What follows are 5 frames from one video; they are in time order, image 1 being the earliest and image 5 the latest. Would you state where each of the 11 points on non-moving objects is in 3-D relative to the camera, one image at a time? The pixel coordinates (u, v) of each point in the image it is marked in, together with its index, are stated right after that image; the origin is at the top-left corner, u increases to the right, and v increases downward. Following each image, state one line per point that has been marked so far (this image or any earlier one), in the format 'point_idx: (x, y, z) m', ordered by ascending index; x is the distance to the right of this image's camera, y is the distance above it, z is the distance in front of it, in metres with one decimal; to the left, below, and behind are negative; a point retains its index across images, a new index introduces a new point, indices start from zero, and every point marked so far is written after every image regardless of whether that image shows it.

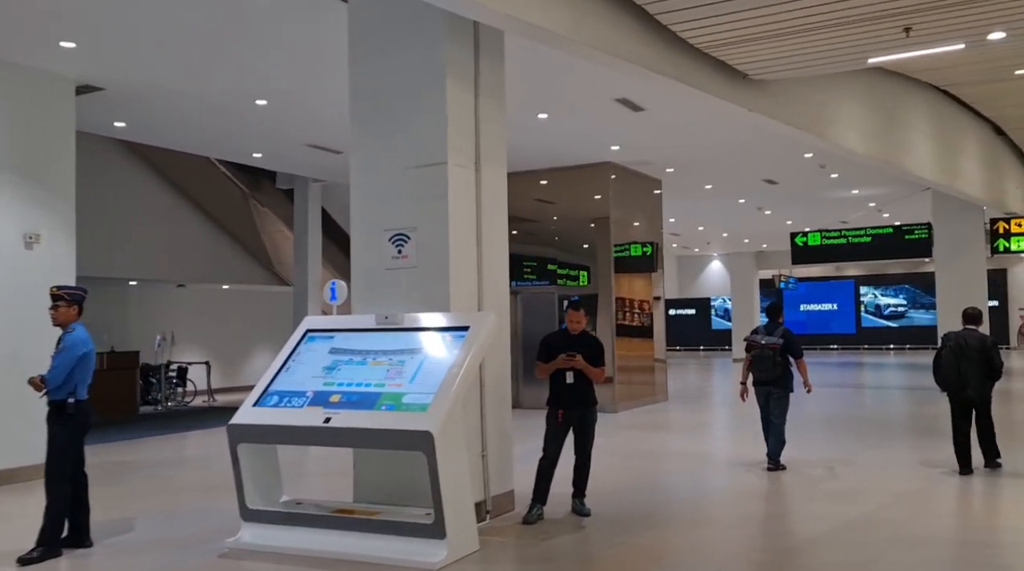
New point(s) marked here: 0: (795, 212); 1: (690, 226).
0: (+5.5, +1.4, +17.4) m
1: (+4.0, +1.3, +20.0) m
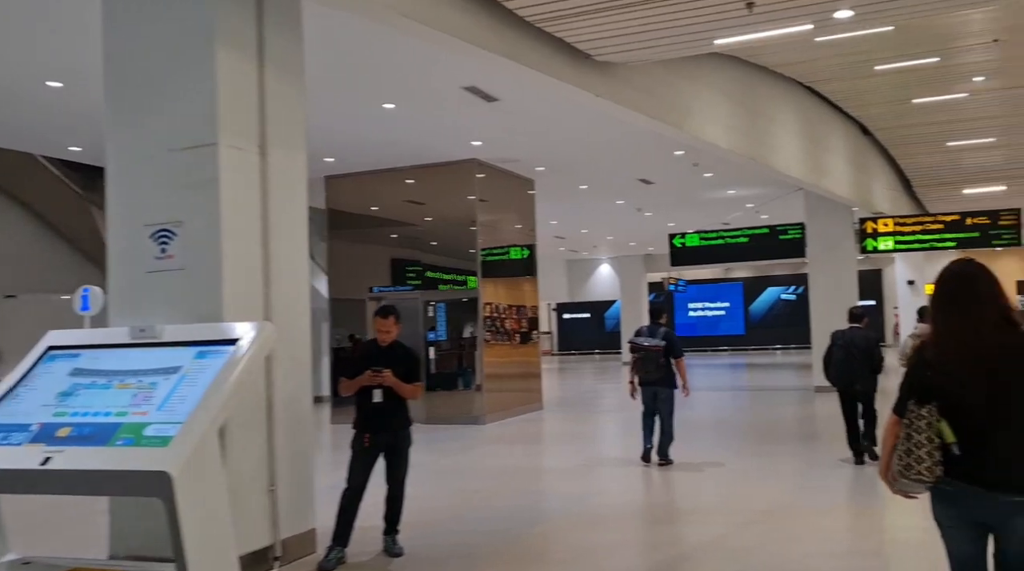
0: (+3.1, +1.3, +17.2) m
1: (+1.4, +1.2, +19.7) m
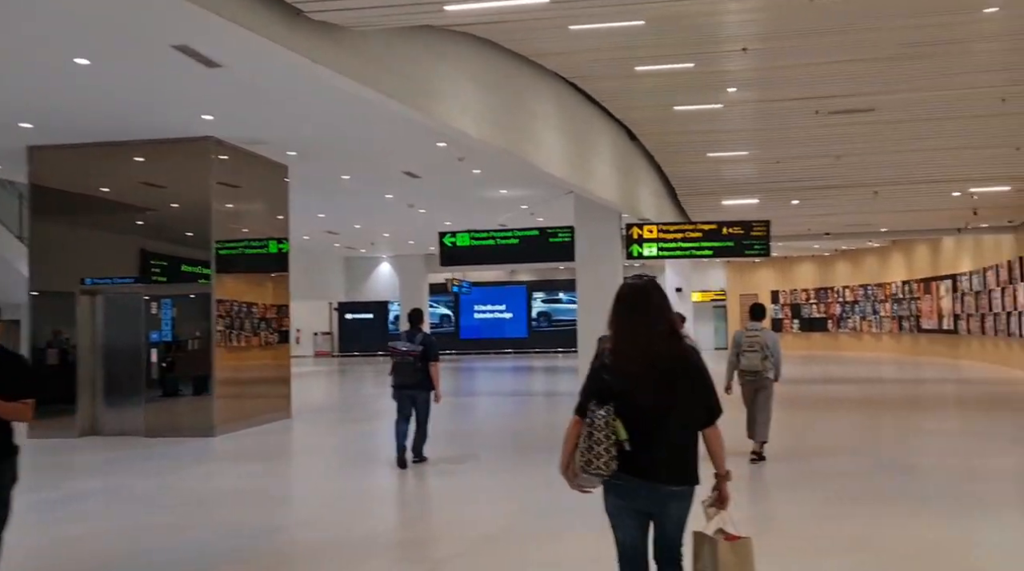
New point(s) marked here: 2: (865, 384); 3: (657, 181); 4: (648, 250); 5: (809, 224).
0: (-1.1, +1.3, +16.7) m
1: (-3.4, +1.2, +18.7) m
2: (+7.1, -2.0, +18.2) m
3: (+2.5, +1.8, +15.6) m
4: (+2.1, +0.6, +14.2) m
5: (+6.3, +1.3, +19.3) m
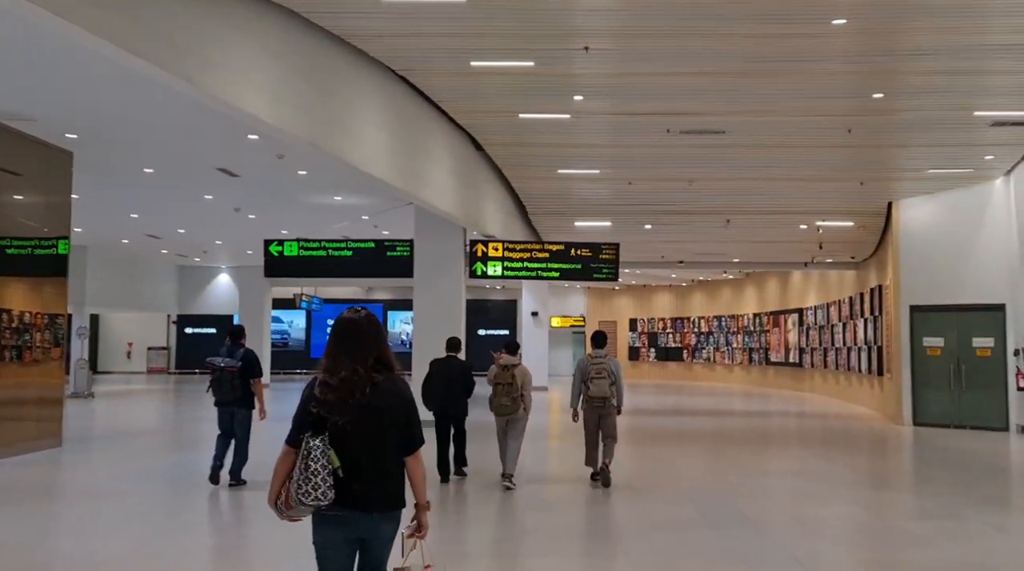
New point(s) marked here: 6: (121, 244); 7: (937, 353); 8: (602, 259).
0: (-3.9, +1.1, +15.3) m
1: (-6.4, +1.1, +17.0) m
2: (+3.9, -2.5, +17.9) m
3: (-0.1, +1.4, +14.7) m
4: (-0.3, +0.2, +13.3) m
5: (+3.1, +0.7, +18.9) m
6: (-8.5, +0.9, +19.8) m
7: (+6.6, -1.0, +14.2) m
8: (+1.4, +0.4, +13.7) m
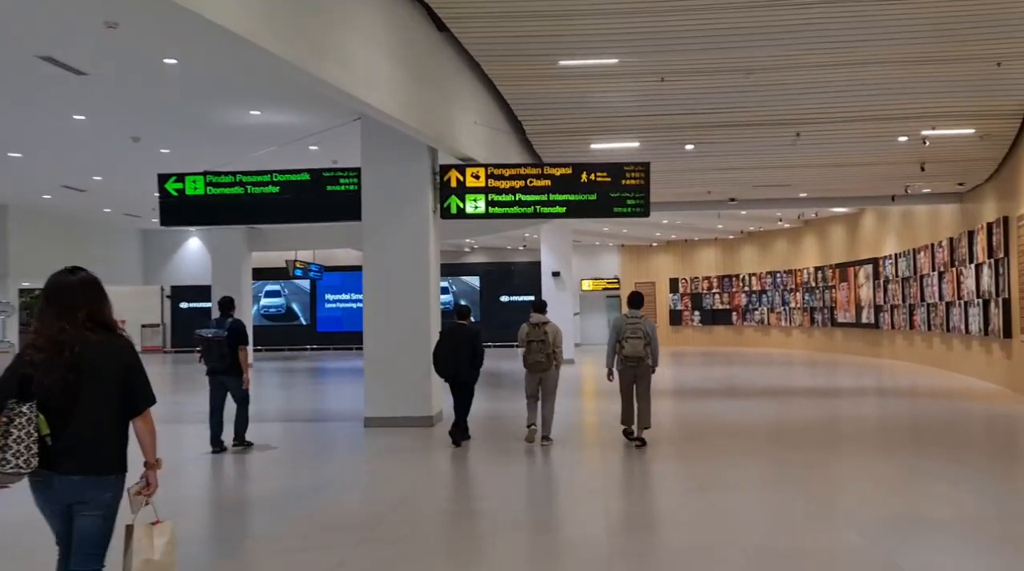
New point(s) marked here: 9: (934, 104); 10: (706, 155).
0: (-3.9, +1.7, +11.6) m
1: (-6.4, +1.6, +13.3) m
2: (+4.0, -1.7, +13.9) m
3: (-0.2, +2.1, +10.8) m
4: (-0.4, +0.8, +9.5) m
5: (+3.2, +1.6, +14.9) m
6: (-8.4, +1.5, +16.3) m
7: (+6.5, -0.2, +10.0) m
8: (+1.2, +1.1, +9.7) m
9: (+4.9, +2.1, +10.6) m
10: (+2.7, +1.8, +12.9) m
